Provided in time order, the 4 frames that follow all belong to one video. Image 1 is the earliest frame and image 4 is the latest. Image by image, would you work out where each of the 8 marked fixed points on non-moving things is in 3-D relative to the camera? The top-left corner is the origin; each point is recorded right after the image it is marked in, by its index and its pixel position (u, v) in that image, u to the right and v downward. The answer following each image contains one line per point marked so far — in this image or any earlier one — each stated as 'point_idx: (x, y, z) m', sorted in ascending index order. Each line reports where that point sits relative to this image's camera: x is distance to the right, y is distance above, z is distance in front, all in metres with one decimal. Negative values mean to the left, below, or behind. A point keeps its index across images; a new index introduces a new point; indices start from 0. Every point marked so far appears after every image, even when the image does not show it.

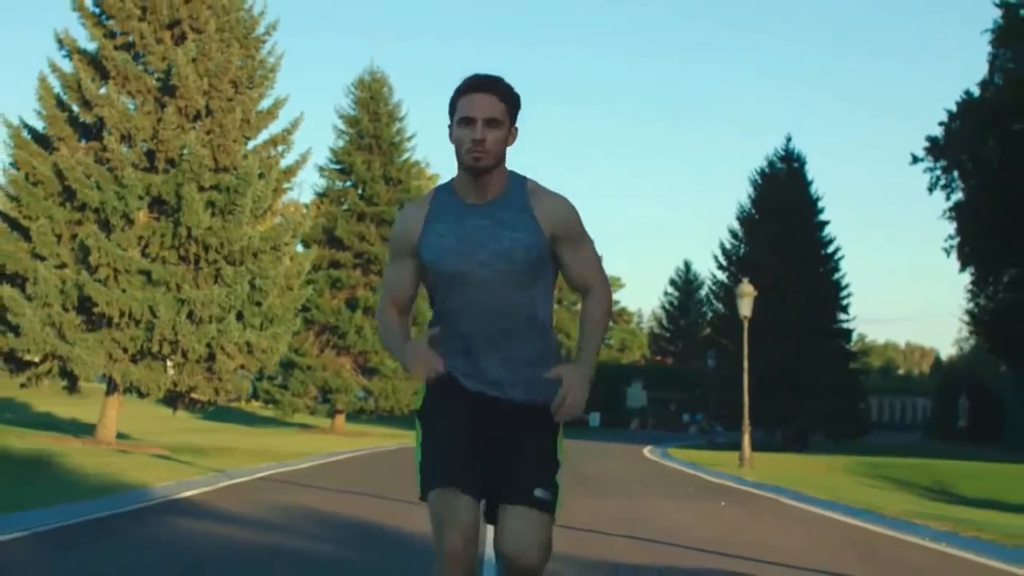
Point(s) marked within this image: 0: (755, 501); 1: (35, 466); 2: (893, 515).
0: (+3.4, -2.9, +18.7) m
1: (-6.8, -2.6, +19.8) m
2: (+4.4, -2.7, +16.0) m
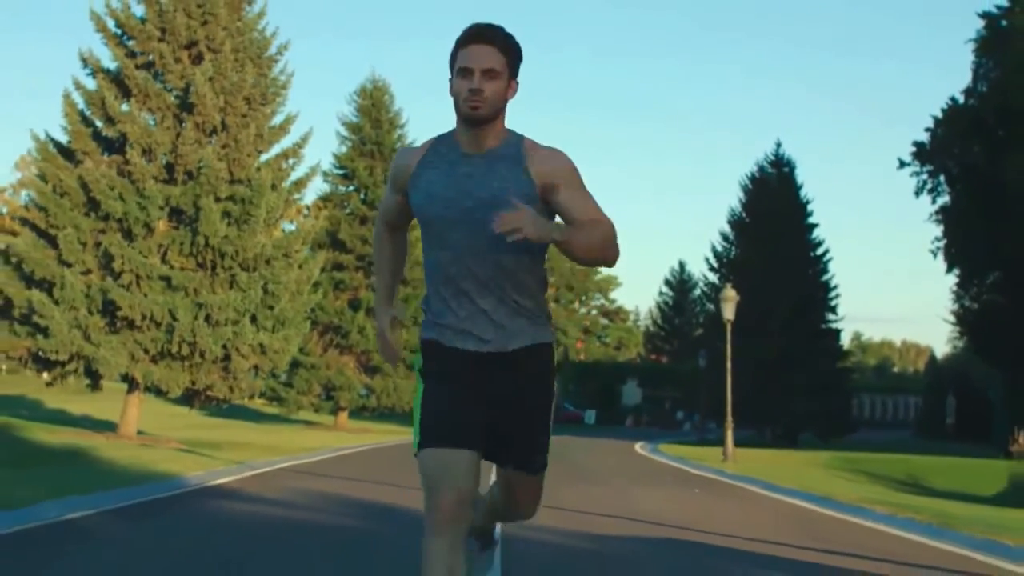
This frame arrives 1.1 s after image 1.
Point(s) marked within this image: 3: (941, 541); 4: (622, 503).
0: (+3.3, -3.0, +20.6) m
1: (-6.8, -2.7, +21.6) m
2: (+4.4, -2.8, +17.9) m
3: (+4.0, -2.4, +12.9) m
4: (+1.5, -2.8, +17.8) m
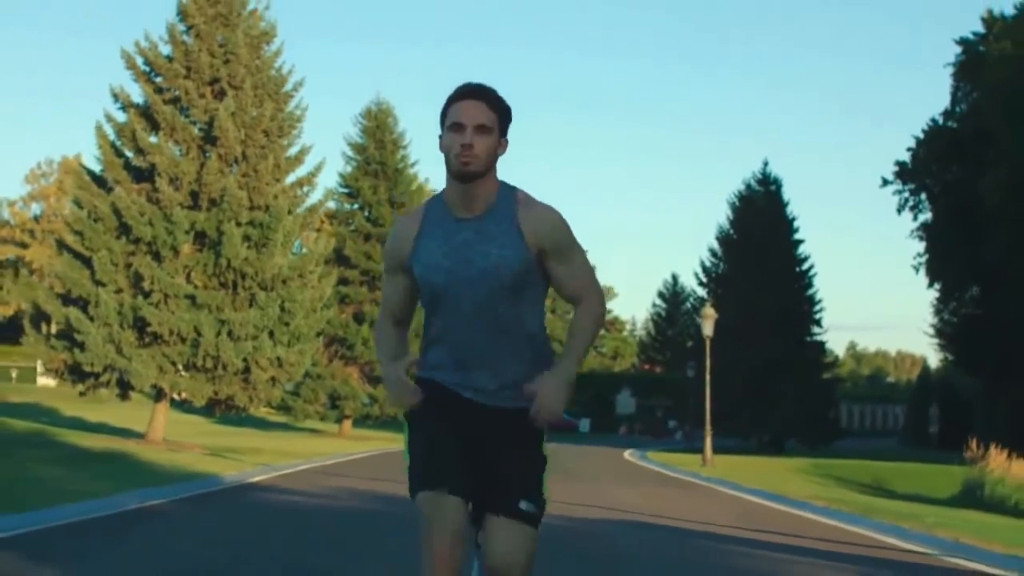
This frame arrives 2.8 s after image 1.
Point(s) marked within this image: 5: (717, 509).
0: (+3.2, -3.4, +23.2) m
1: (-6.9, -3.0, +24.2) m
2: (+4.3, -3.2, +20.5) m
3: (+4.0, -2.7, +15.5) m
4: (+1.4, -3.1, +20.4) m
5: (+2.7, -3.0, +18.5) m
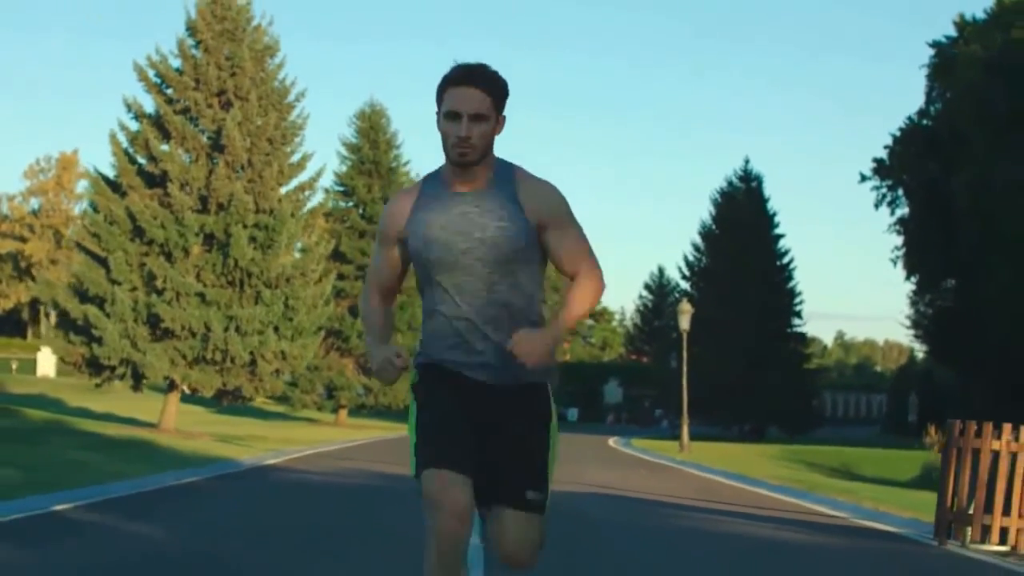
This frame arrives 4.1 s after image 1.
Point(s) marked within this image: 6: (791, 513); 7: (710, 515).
0: (+3.0, -3.4, +25.4) m
1: (-7.1, -3.1, +26.4) m
2: (+4.1, -3.2, +22.7) m
3: (+3.8, -2.7, +17.8) m
4: (+1.2, -3.2, +22.6) m
5: (+2.6, -3.0, +20.7) m
6: (+3.3, -2.6, +16.0) m
7: (+2.3, -2.7, +15.9) m
